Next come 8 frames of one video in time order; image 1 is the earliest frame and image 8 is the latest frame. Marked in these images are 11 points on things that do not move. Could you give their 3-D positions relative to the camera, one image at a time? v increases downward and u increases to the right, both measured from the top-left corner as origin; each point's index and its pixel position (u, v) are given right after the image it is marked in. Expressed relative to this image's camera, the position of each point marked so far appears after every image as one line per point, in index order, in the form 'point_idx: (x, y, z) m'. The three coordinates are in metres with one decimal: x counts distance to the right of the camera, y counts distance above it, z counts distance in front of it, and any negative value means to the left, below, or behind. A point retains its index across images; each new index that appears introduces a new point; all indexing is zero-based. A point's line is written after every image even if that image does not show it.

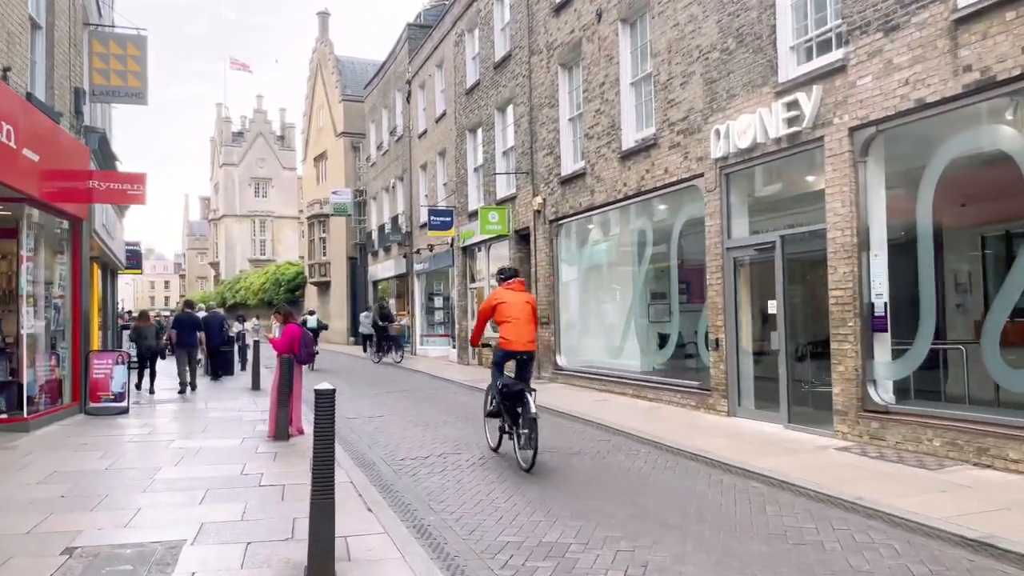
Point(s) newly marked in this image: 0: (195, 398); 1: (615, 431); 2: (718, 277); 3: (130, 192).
0: (-6.1, -2.1, +15.1) m
1: (+1.3, -1.8, +10.0) m
2: (+2.9, +0.2, +11.0) m
3: (-6.4, +1.6, +13.1) m
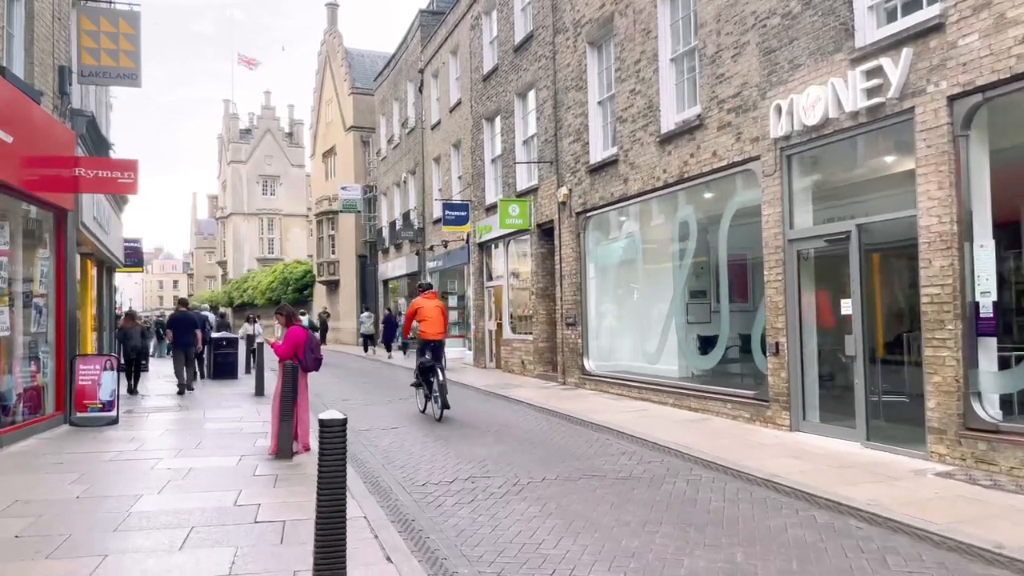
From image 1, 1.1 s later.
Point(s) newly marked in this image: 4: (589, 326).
0: (-5.7, -2.1, +13.9) m
1: (+1.7, -1.8, +8.7) m
2: (+3.3, +0.2, +9.7) m
3: (-6.0, +1.7, +11.9) m
4: (+1.5, -0.7, +14.9) m
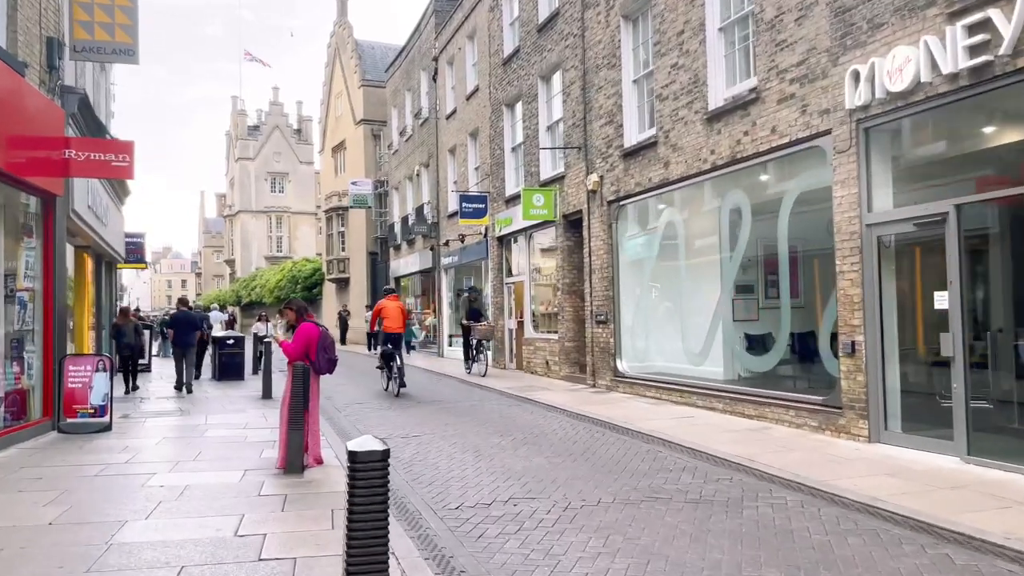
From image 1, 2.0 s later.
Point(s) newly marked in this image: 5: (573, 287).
0: (-5.2, -2.0, +12.8) m
1: (+2.1, -1.7, +7.6) m
2: (+3.7, +0.3, +8.5) m
3: (-5.6, +1.7, +10.9) m
4: (+1.9, -0.6, +13.8) m
5: (+1.2, 0.0, +15.8) m
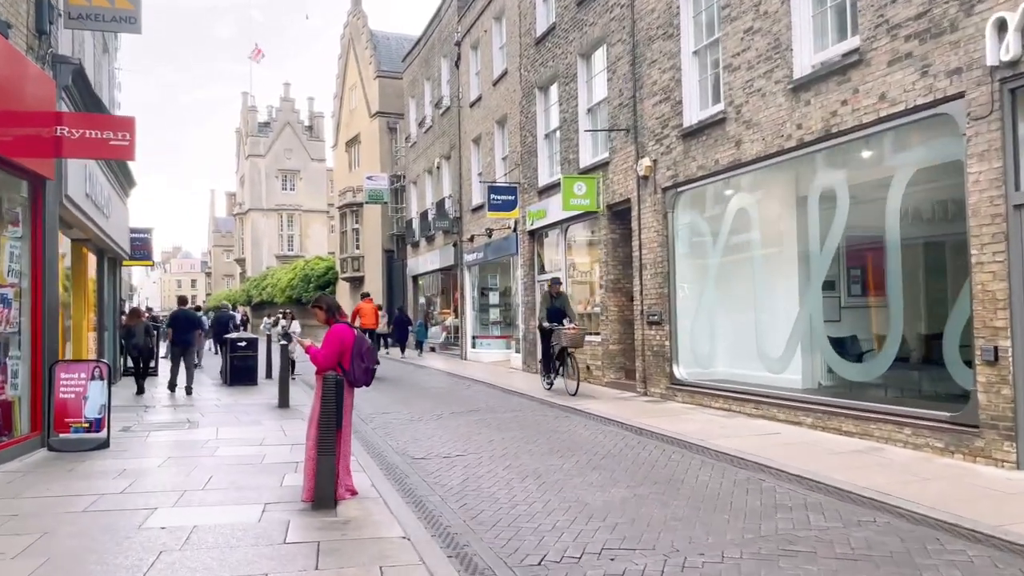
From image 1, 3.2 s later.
0: (-4.5, -2.0, +11.4) m
1: (+2.7, -1.7, +6.1) m
2: (+4.4, +0.3, +7.1) m
3: (-4.9, +1.8, +9.5) m
4: (+2.6, -0.6, +12.3) m
5: (+2.0, +0.1, +14.4) m
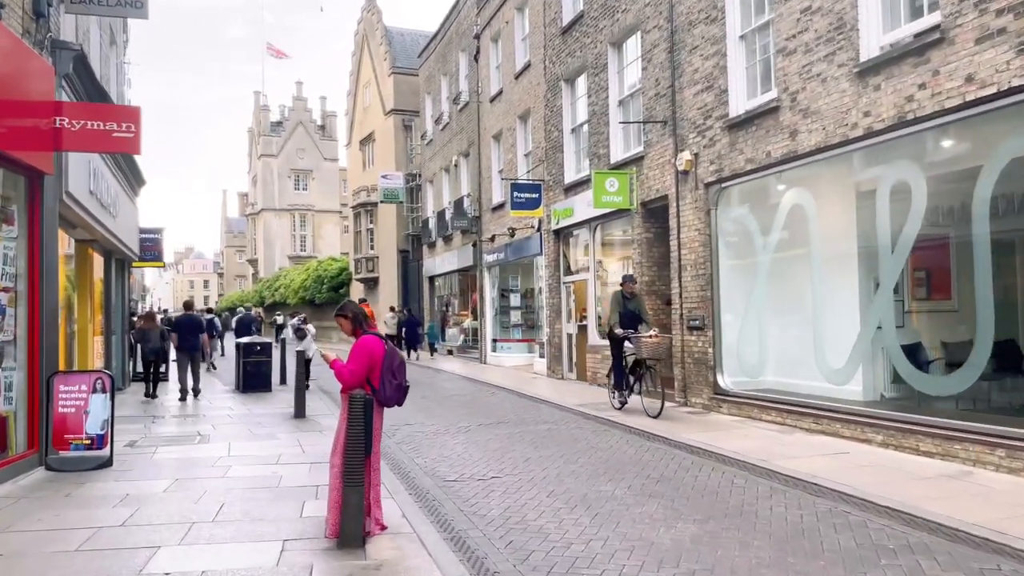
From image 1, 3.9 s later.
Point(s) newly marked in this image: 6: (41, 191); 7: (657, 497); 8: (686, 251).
0: (-4.0, -2.0, +10.7) m
1: (+3.1, -1.7, +5.3) m
2: (+4.7, +0.3, +6.2) m
3: (-4.5, +1.7, +8.8) m
4: (+3.1, -0.6, +11.5) m
5: (+2.4, 0.0, +13.5) m
6: (-5.2, +1.1, +8.7) m
7: (+1.2, -1.8, +6.7) m
8: (+2.7, +0.6, +12.1) m
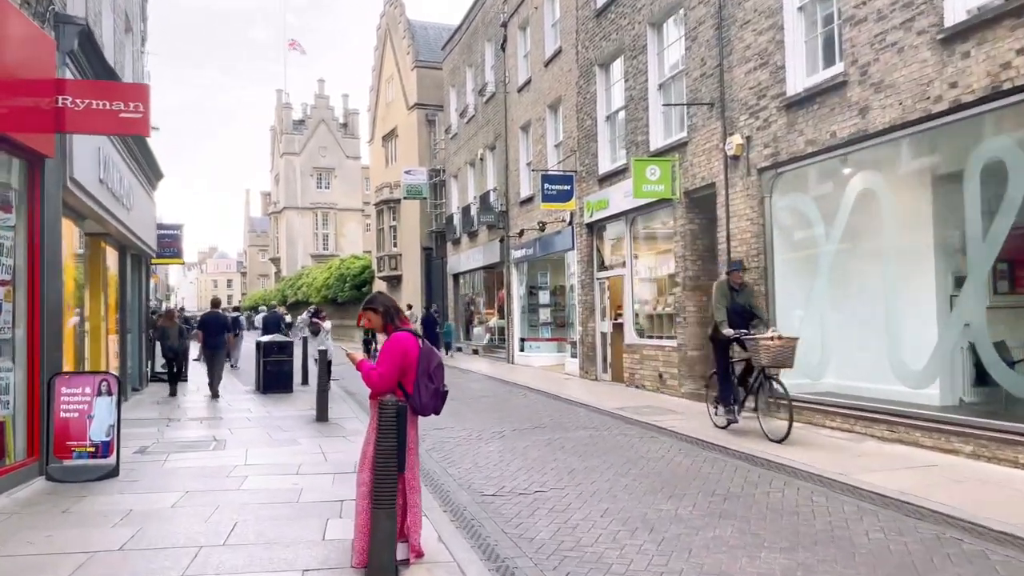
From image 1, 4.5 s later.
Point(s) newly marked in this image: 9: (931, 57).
0: (-3.6, -1.9, +10.0) m
1: (+3.5, -1.6, +4.4) m
2: (+5.1, +0.4, +5.2) m
3: (-4.0, +1.8, +8.1) m
4: (+3.6, -0.5, +10.6) m
5: (+3.0, +0.1, +12.7) m
6: (-4.8, +1.1, +8.0) m
7: (+1.6, -1.7, +5.9) m
8: (+3.2, +0.6, +11.2) m
9: (+4.2, +2.3, +7.9) m
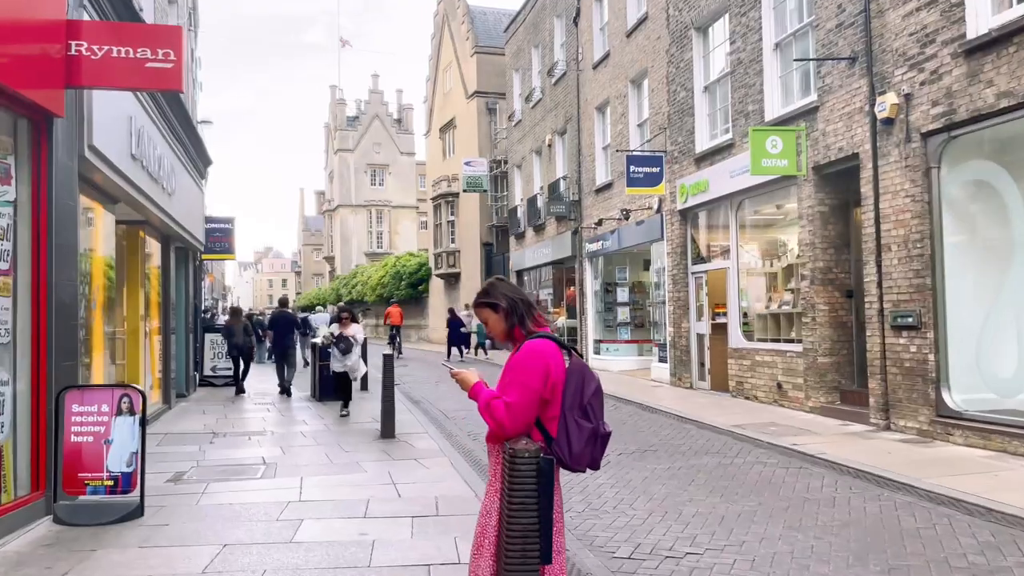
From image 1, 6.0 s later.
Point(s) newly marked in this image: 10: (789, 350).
0: (-2.4, -1.9, +8.4) m
1: (+4.2, -1.5, +2.3) m
2: (+5.9, +0.5, +3.1) m
3: (-3.0, +1.9, +6.5) m
4: (+4.8, -0.5, +8.5) m
5: (+4.3, +0.2, +10.6) m
6: (-3.8, +1.2, +6.4) m
7: (+2.5, -1.7, +3.9) m
8: (+4.4, +0.7, +9.1) m
9: (+5.2, +2.4, +5.8) m
10: (+4.0, -0.9, +11.2) m
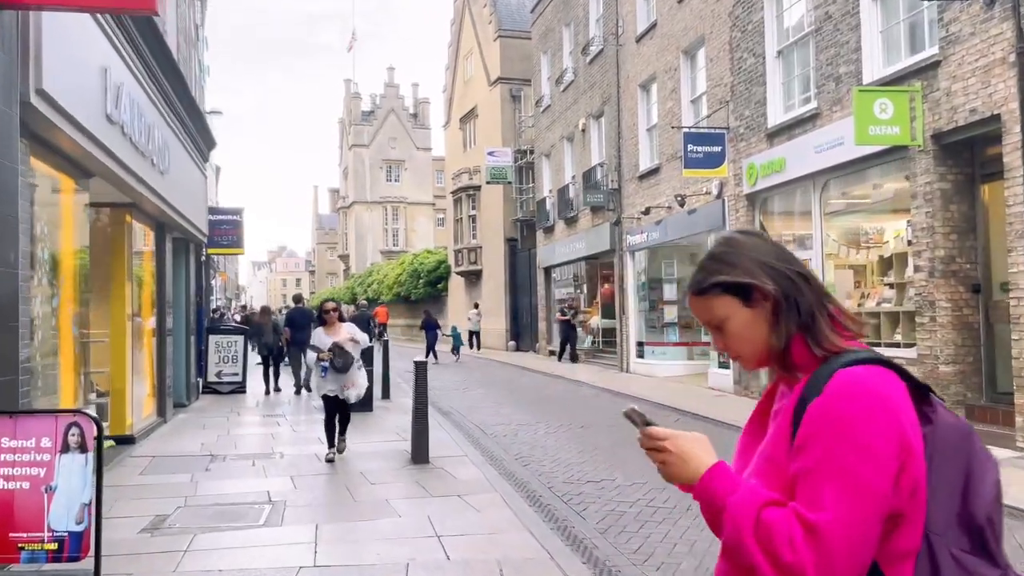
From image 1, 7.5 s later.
0: (-1.8, -1.8, +6.6) m
1: (+4.7, -1.5, +0.5) m
2: (+6.4, +0.5, +1.2) m
3: (-2.5, +1.9, +4.8) m
4: (+5.4, -0.4, +6.7) m
5: (+4.9, +0.3, +8.8) m
6: (-3.2, +1.3, +4.7) m
7: (+3.0, -1.6, +2.1) m
8: (+5.0, +0.8, +7.3) m
9: (+5.8, +2.5, +3.9) m
10: (+4.6, -0.8, +9.4) m
